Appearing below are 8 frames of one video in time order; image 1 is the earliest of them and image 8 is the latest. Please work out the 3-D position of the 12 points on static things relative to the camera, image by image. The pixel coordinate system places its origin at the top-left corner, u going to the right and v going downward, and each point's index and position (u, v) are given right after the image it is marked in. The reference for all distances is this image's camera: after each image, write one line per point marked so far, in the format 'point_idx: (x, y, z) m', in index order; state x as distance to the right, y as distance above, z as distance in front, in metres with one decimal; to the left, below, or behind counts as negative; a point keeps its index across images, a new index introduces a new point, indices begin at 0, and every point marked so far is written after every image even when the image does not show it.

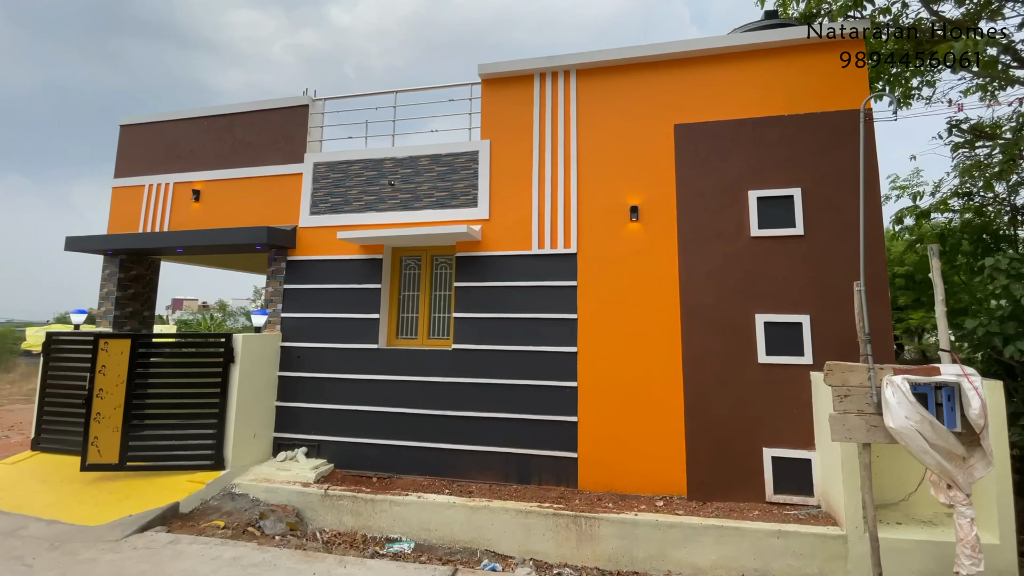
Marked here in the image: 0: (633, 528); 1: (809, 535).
0: (+1.1, -1.9, +4.8) m
1: (+2.2, -1.8, +4.4) m
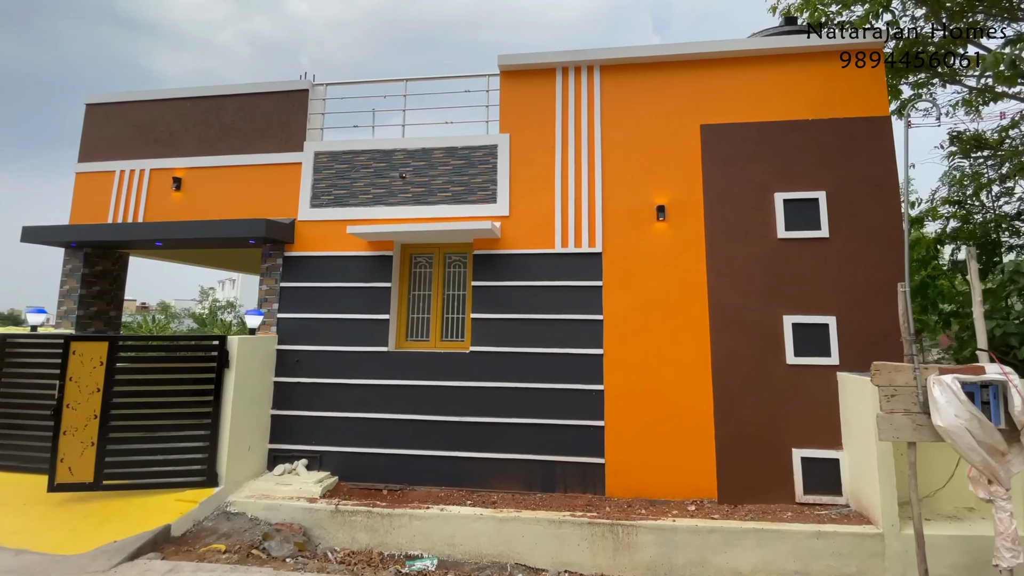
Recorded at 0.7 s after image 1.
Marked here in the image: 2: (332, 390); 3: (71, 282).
0: (+1.3, -1.9, +4.7) m
1: (+2.5, -1.8, +4.4) m
2: (-1.7, -1.0, +5.9) m
3: (-4.7, +0.1, +6.4) m
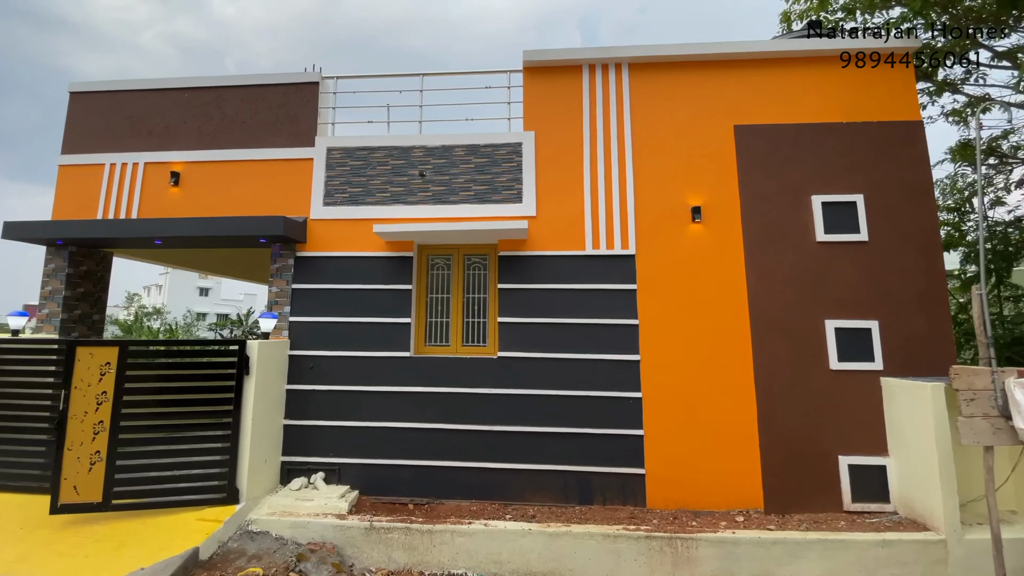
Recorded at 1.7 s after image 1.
0: (+1.6, -1.9, +4.5) m
1: (+2.8, -1.8, +4.3) m
2: (-1.4, -1.0, +5.6) m
3: (-4.5, +0.1, +5.9) m
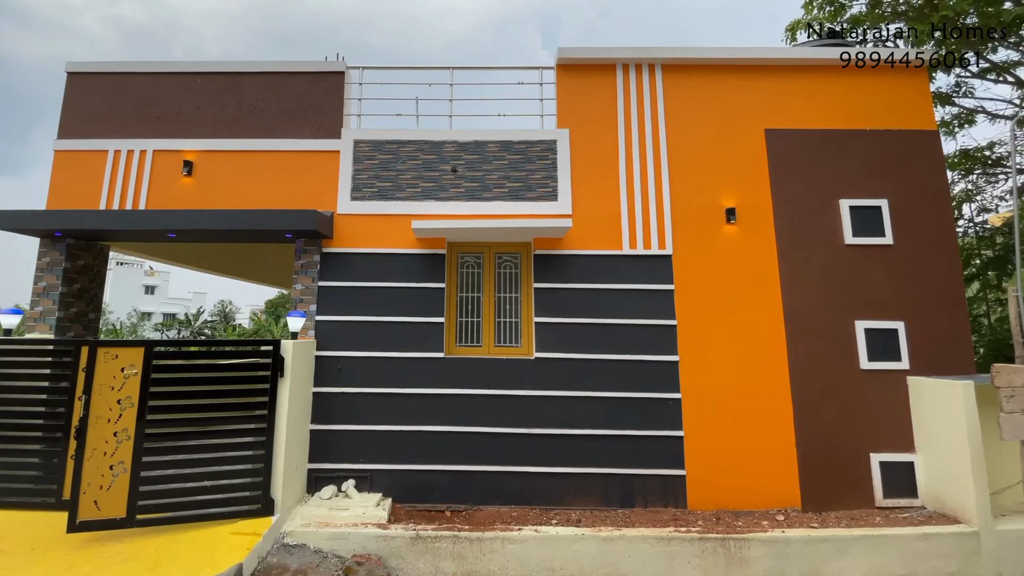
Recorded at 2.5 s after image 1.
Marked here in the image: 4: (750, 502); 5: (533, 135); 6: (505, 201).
0: (+2.0, -2.0, +4.6) m
1: (+3.2, -1.9, +4.5) m
2: (-1.1, -1.0, +5.4) m
3: (-4.2, +0.1, +5.4) m
4: (+2.1, -1.8, +5.2) m
5: (+0.2, +1.4, +5.6) m
6: (0.0, +0.8, +5.5) m
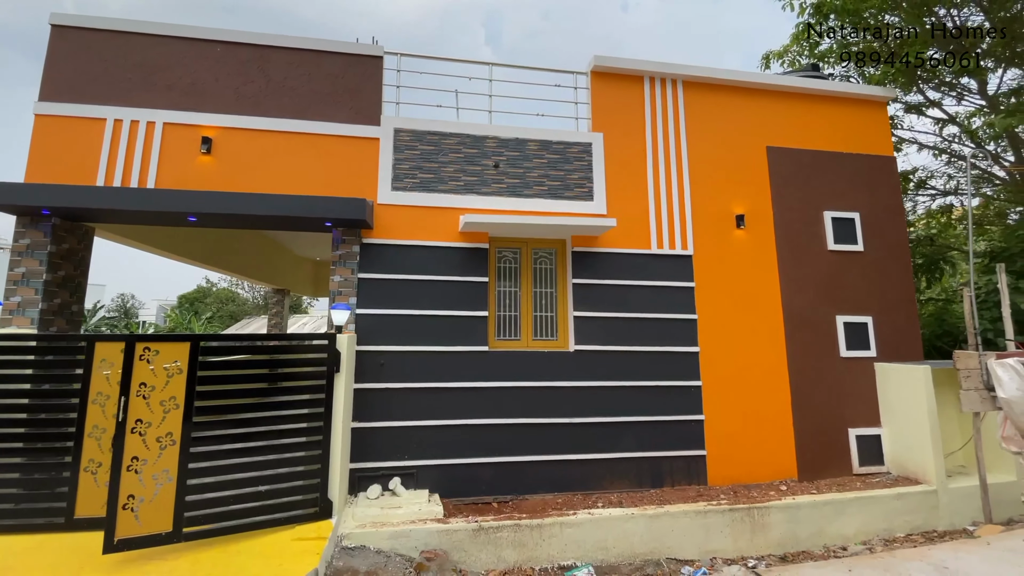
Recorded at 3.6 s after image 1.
0: (+2.5, -1.9, +5.2) m
1: (+3.6, -1.9, +5.4) m
2: (-0.8, -1.0, +5.3) m
3: (-3.7, +0.2, +4.7) m
4: (+2.4, -1.8, +5.8) m
5: (+0.6, +1.5, +5.9) m
6: (+0.3, +0.9, +5.7) m
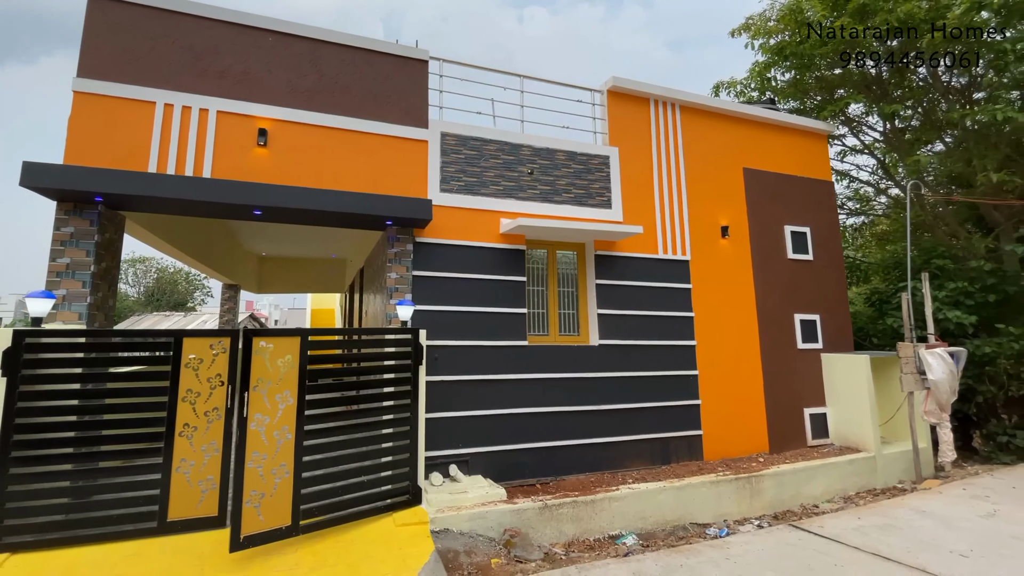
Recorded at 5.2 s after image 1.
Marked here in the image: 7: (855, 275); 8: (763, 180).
0: (+2.8, -2.0, +6.2) m
1: (+3.9, -1.9, +6.6) m
2: (-0.4, -0.9, +5.6) m
3: (-3.1, +0.3, +4.3) m
4: (+2.6, -1.8, +6.8) m
5: (+0.8, +1.5, +6.4) m
6: (+0.6, +0.9, +6.2) m
7: (+6.1, +0.2, +10.4) m
8: (+3.1, +1.3, +7.4) m
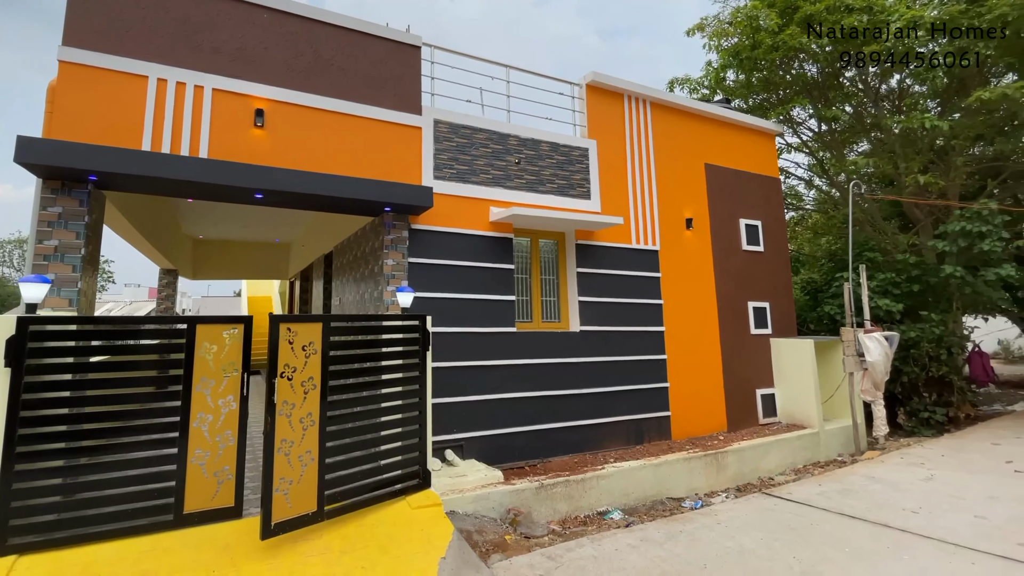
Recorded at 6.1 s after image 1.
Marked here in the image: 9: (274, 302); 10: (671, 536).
0: (+2.6, -1.8, +6.7) m
1: (+3.6, -1.8, +7.3) m
2: (-0.4, -0.8, +5.7) m
3: (-3.0, +0.4, +4.0) m
4: (+2.3, -1.7, +7.3) m
5: (+0.7, +1.6, +6.6) m
6: (+0.4, +1.0, +6.4) m
7: (+5.3, +0.4, +11.3) m
8: (+2.8, +1.5, +7.9) m
9: (-5.9, -0.4, +14.8) m
10: (+1.2, -1.8, +4.5) m
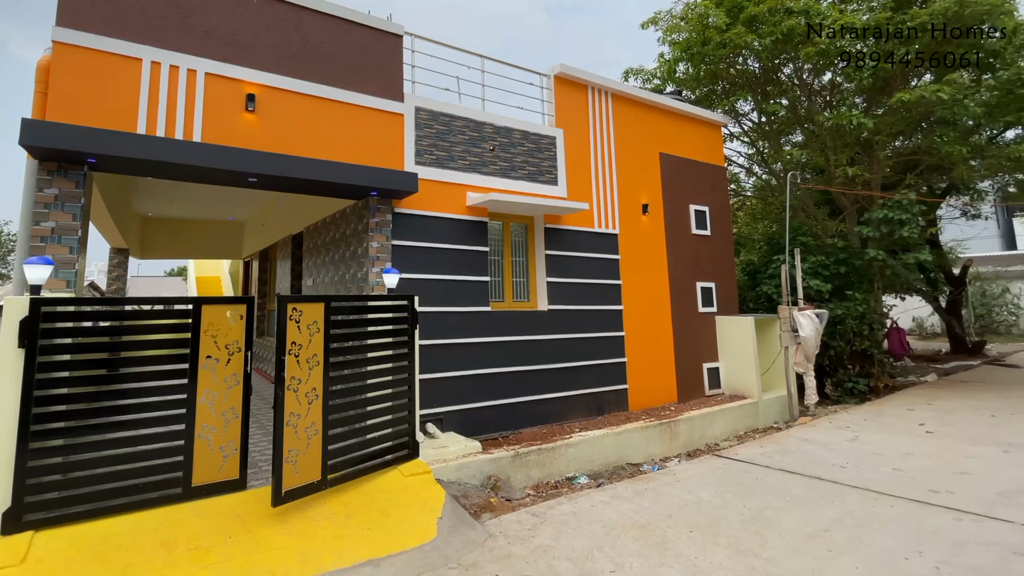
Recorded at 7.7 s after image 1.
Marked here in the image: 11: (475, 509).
0: (+2.2, -1.6, +7.4) m
1: (+3.2, -1.5, +8.1) m
2: (-0.7, -0.6, +6.0) m
3: (-3.0, +0.5, +4.1) m
4: (+1.9, -1.5, +7.9) m
5: (+0.3, +1.8, +7.0) m
6: (+0.1, +1.2, +6.8) m
7: (+4.5, +0.8, +12.2) m
8: (+2.3, +1.8, +8.5) m
9: (-7.0, +0.2, +14.5) m
10: (+1.0, -1.7, +5.0) m
11: (-0.3, -1.7, +4.8) m
